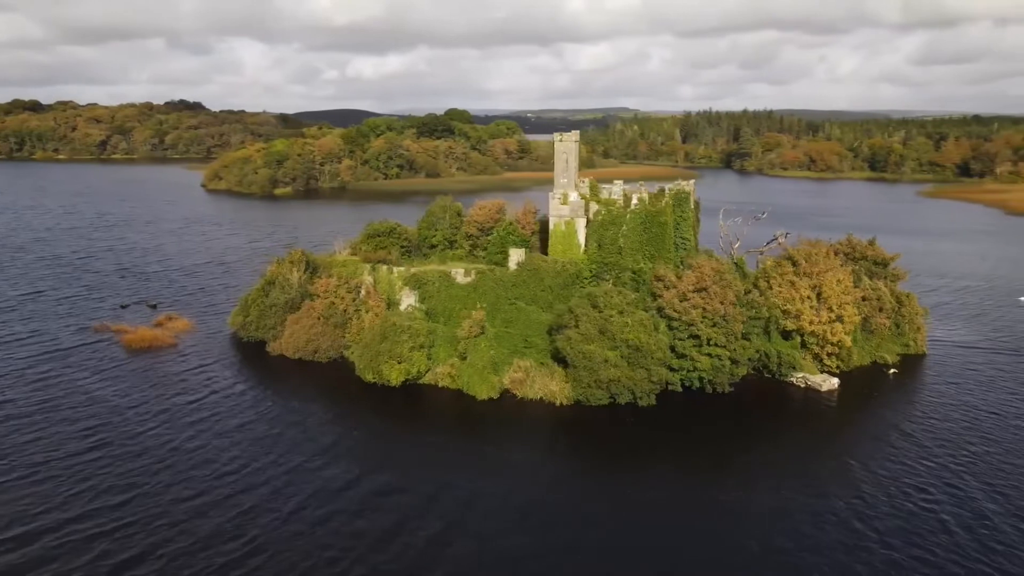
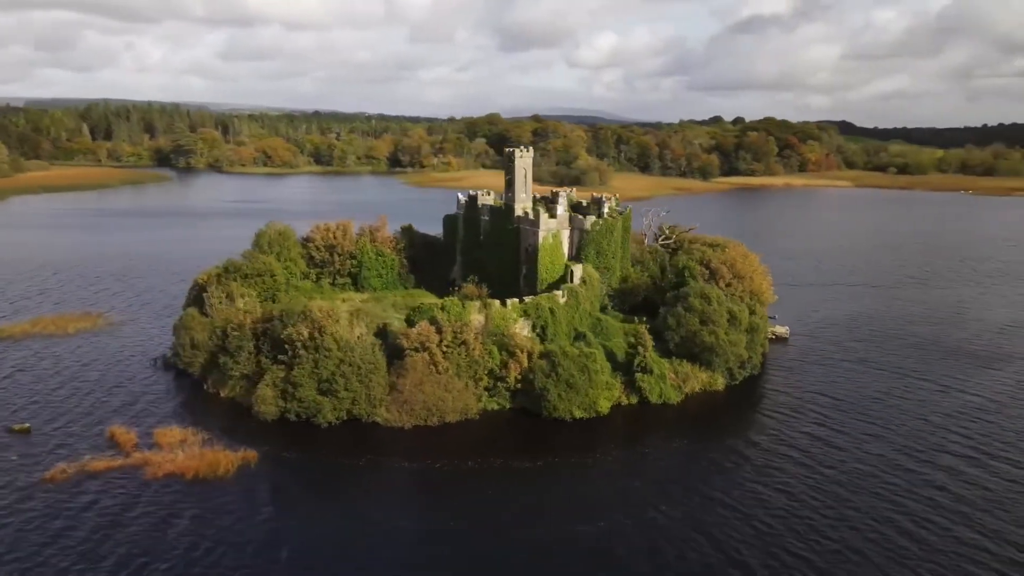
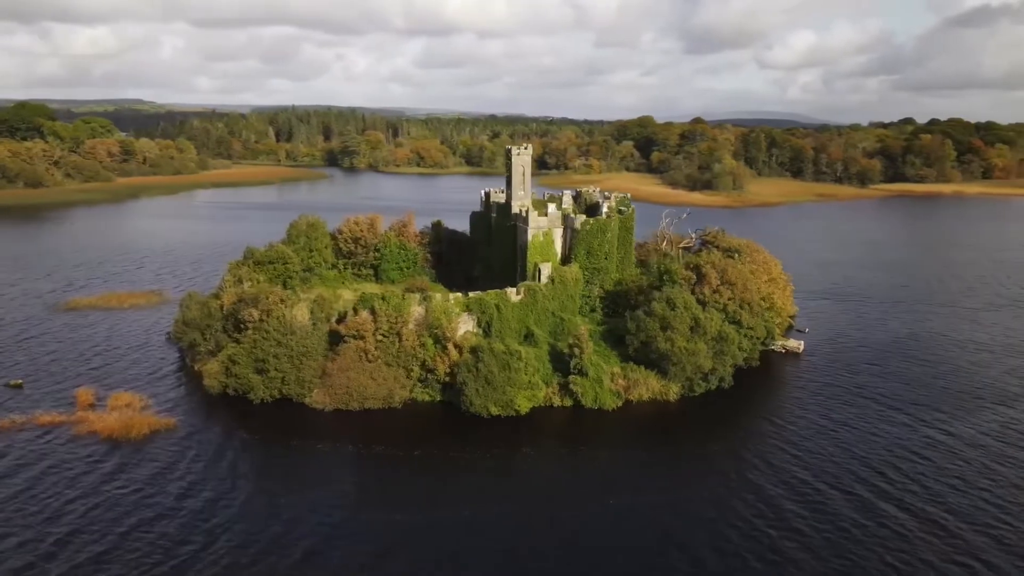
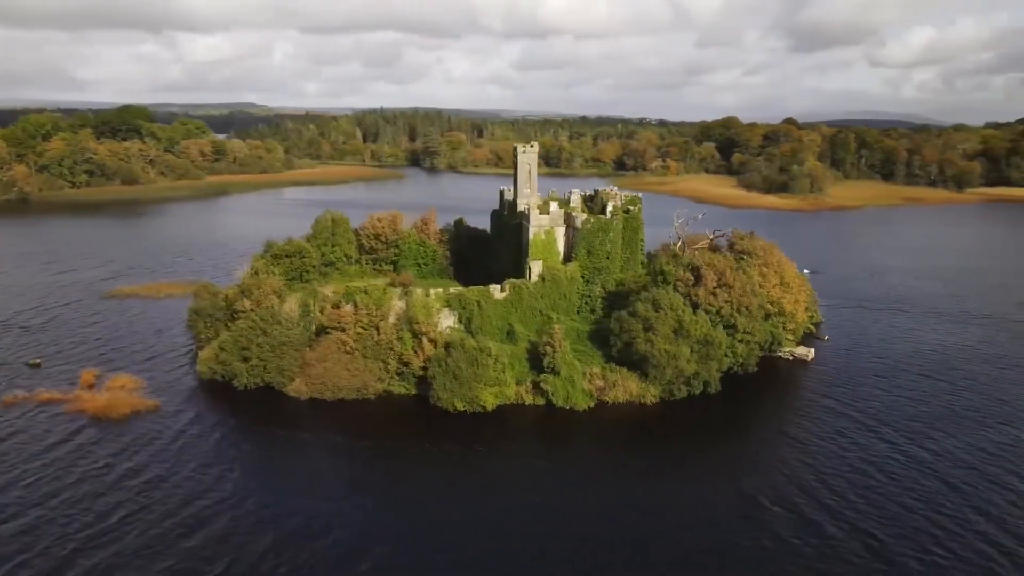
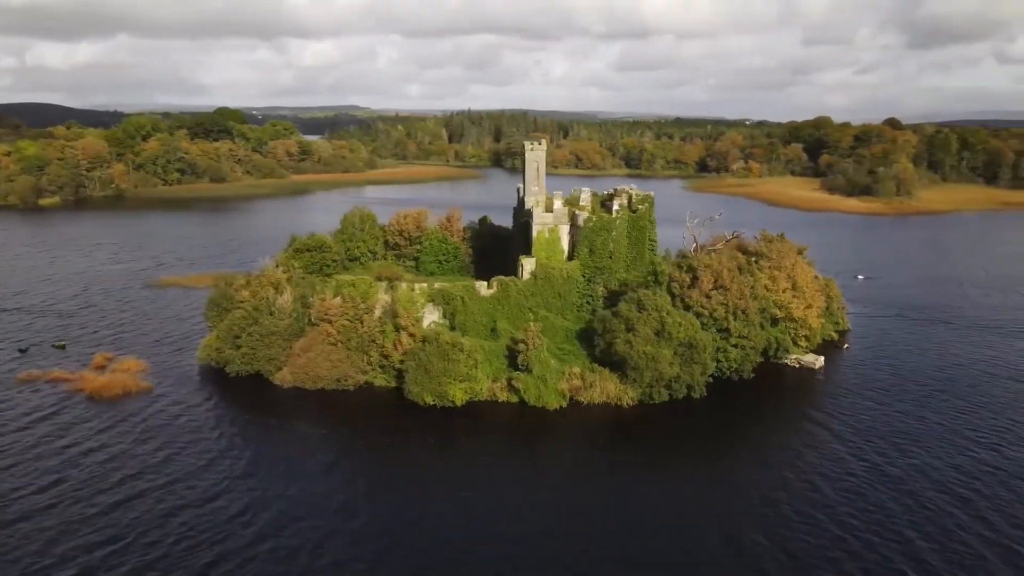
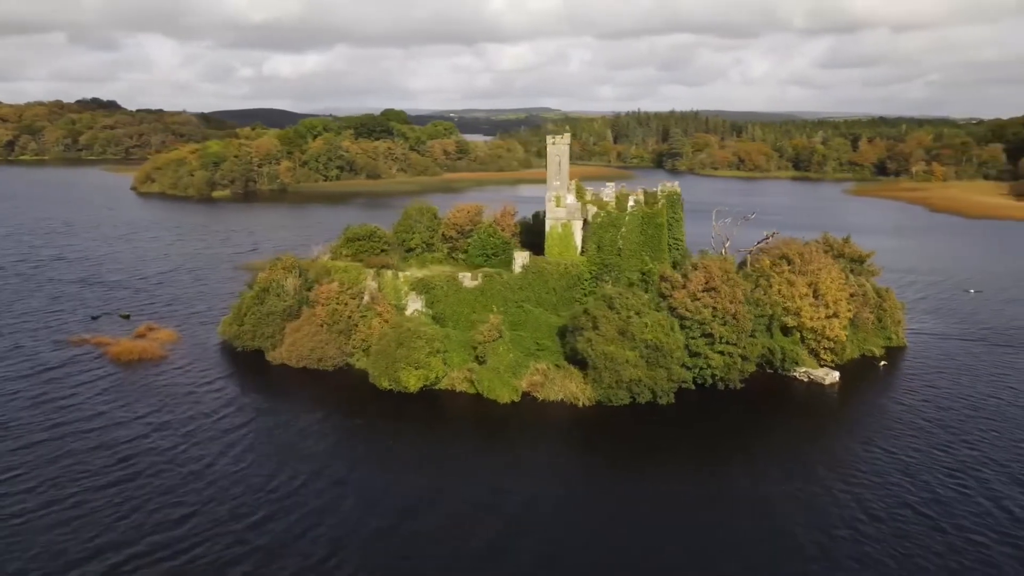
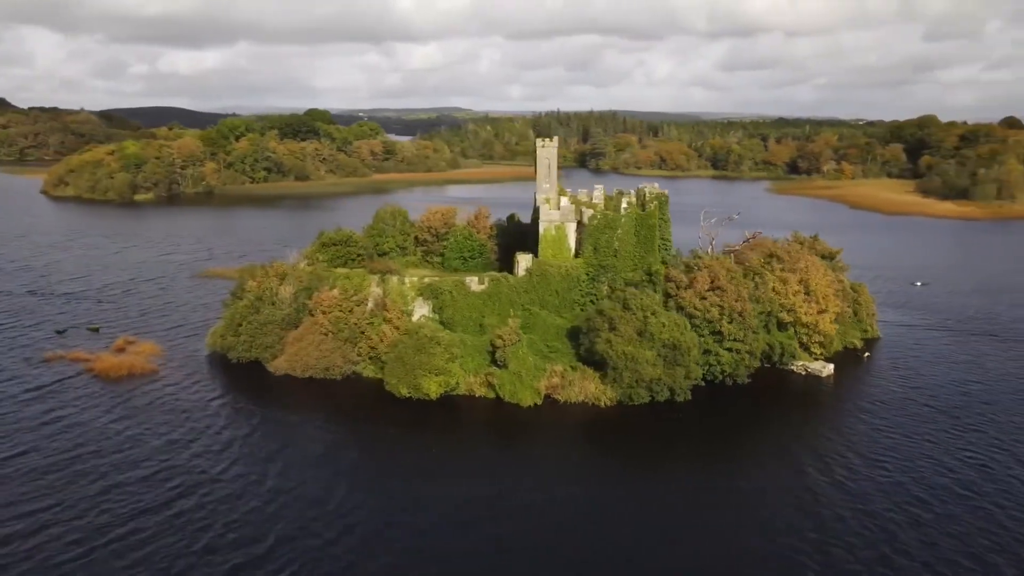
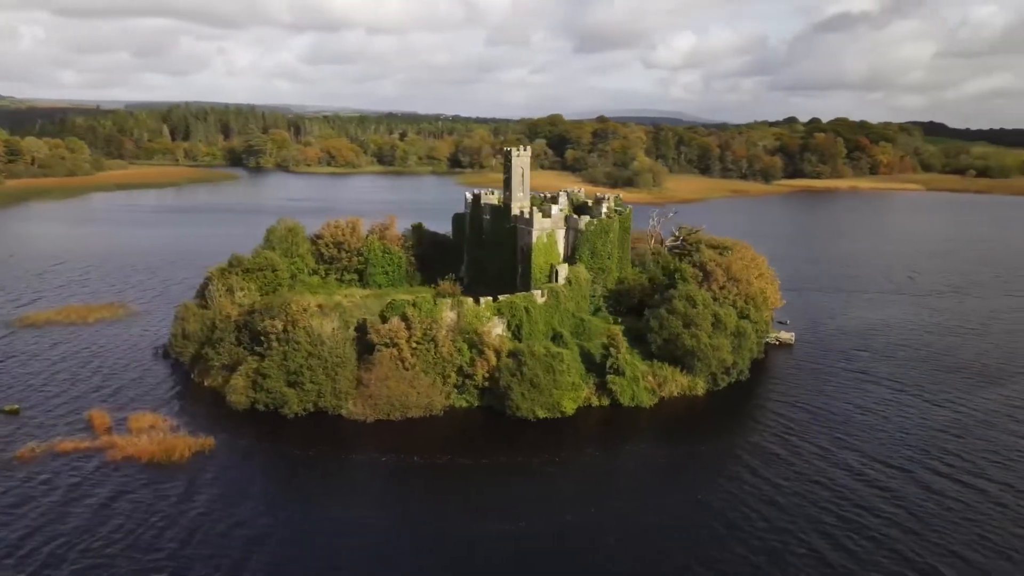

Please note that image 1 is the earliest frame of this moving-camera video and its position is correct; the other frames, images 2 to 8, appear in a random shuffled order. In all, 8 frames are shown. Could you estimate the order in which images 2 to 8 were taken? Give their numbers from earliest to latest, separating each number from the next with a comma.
6, 7, 5, 4, 3, 8, 2
